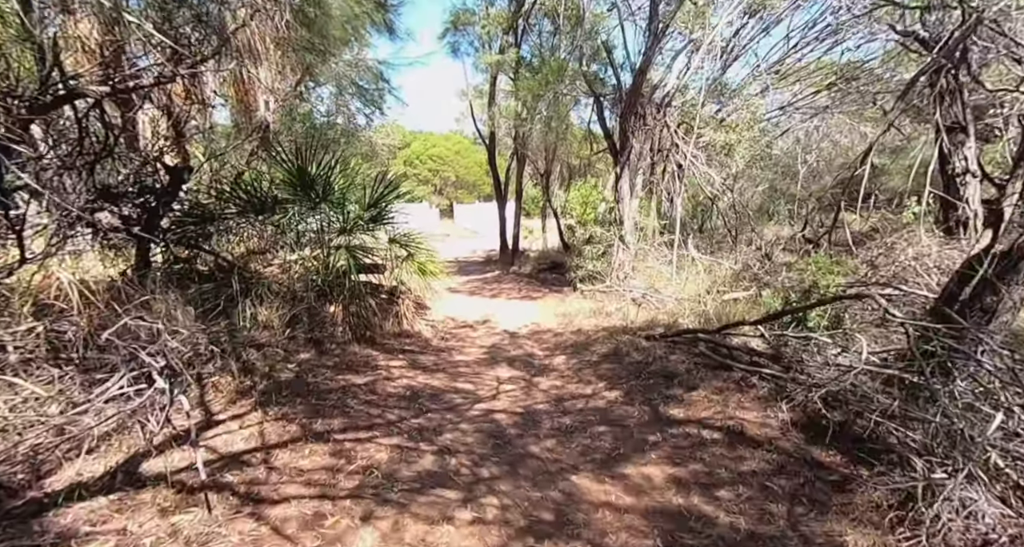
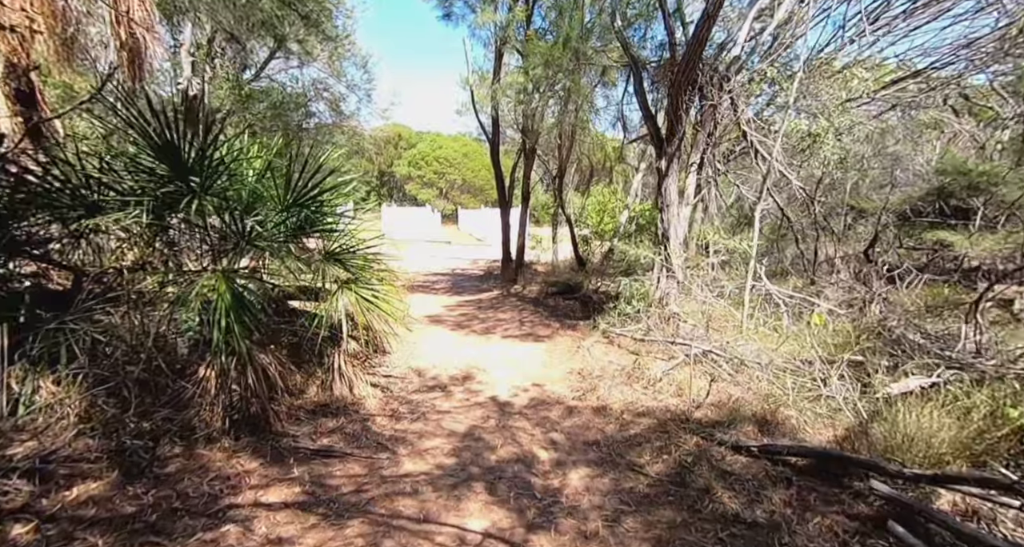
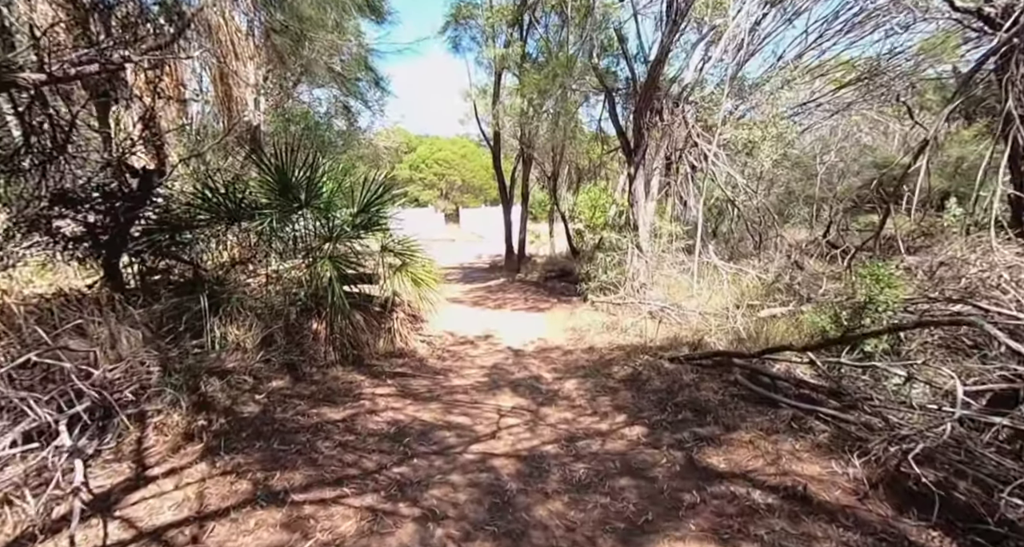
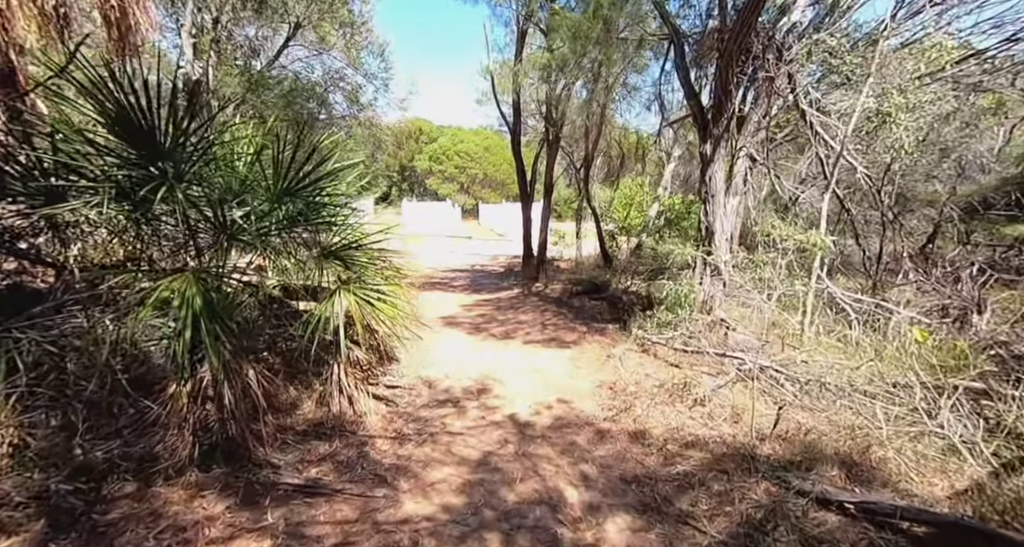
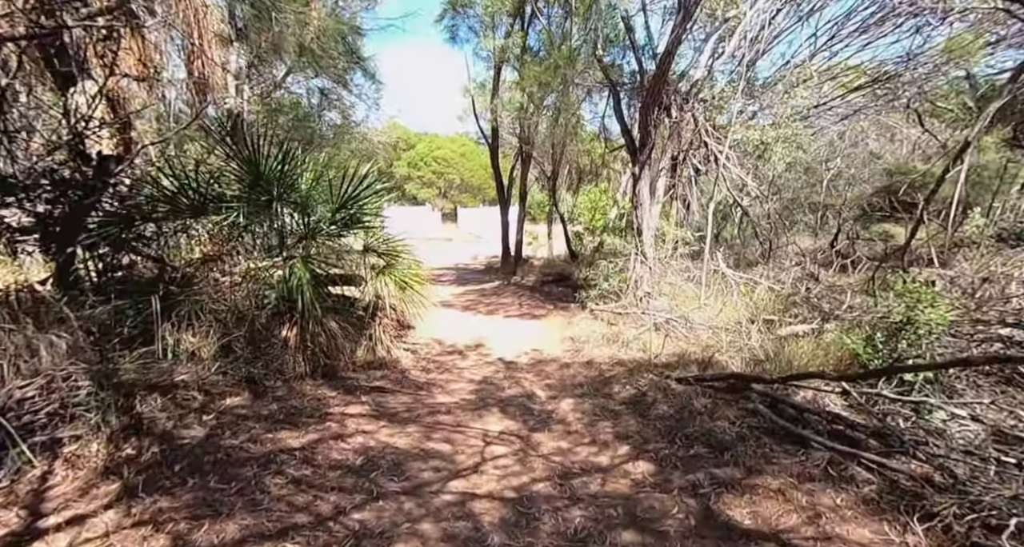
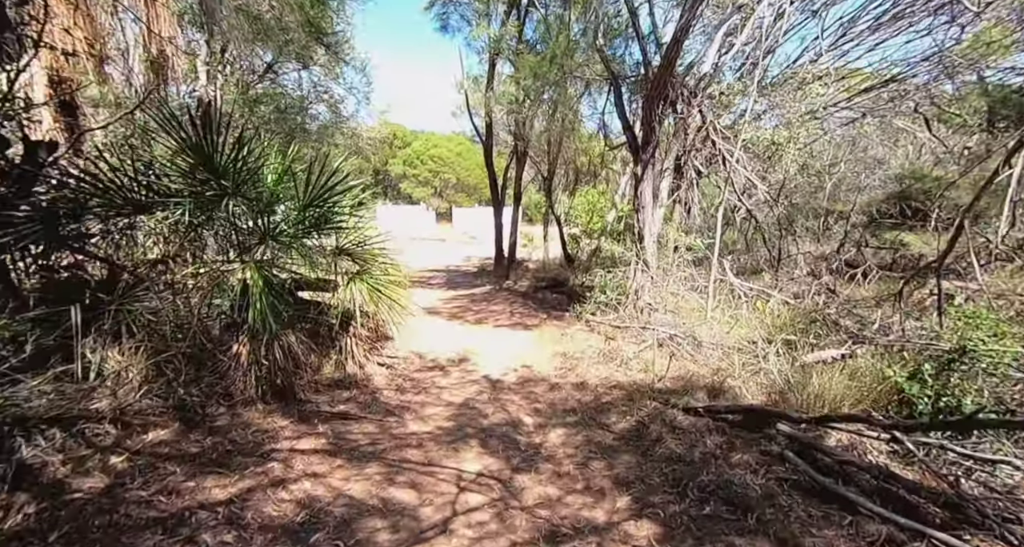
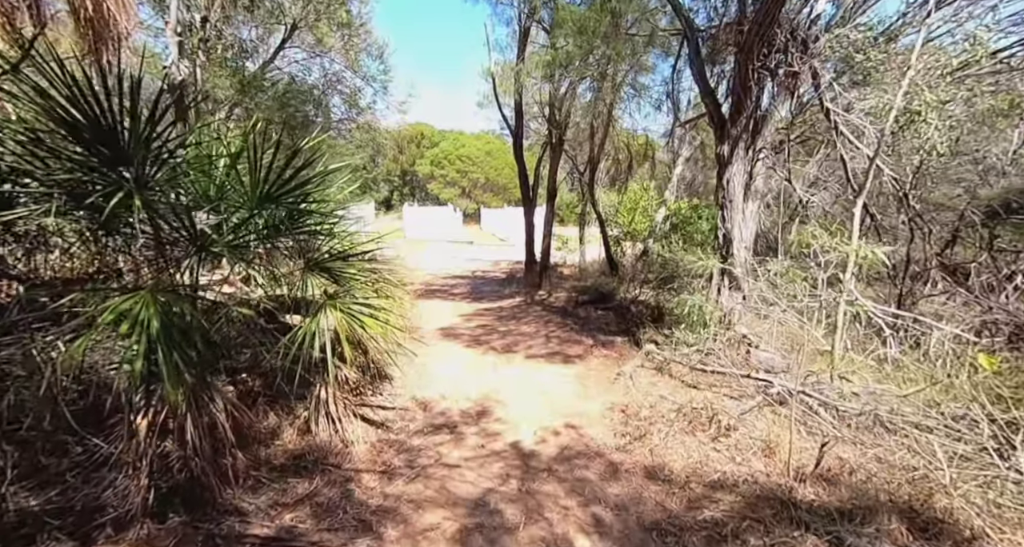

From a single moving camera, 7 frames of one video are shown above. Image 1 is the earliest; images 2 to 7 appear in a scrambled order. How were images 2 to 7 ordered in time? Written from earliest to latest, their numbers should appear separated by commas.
3, 5, 6, 2, 4, 7
